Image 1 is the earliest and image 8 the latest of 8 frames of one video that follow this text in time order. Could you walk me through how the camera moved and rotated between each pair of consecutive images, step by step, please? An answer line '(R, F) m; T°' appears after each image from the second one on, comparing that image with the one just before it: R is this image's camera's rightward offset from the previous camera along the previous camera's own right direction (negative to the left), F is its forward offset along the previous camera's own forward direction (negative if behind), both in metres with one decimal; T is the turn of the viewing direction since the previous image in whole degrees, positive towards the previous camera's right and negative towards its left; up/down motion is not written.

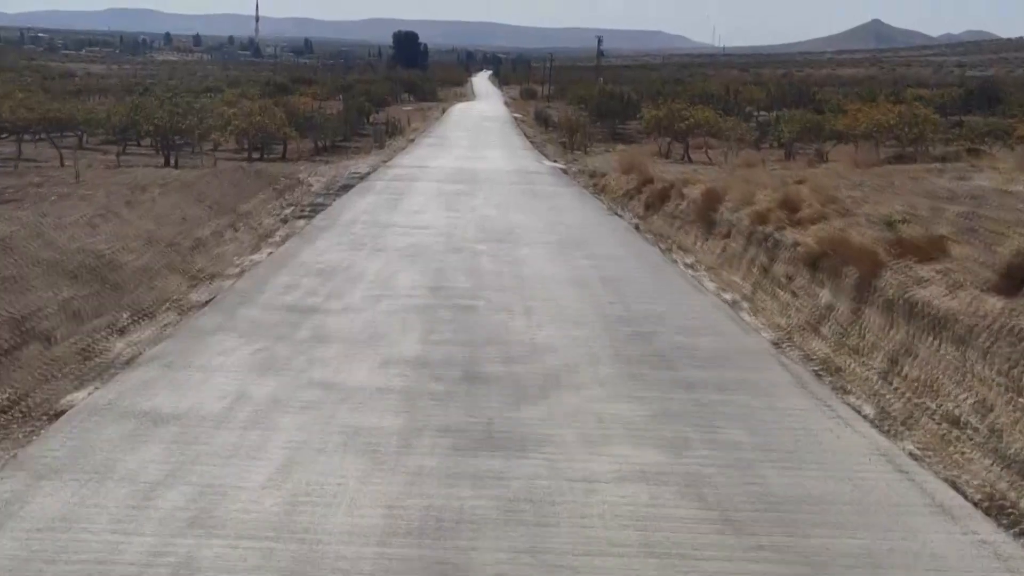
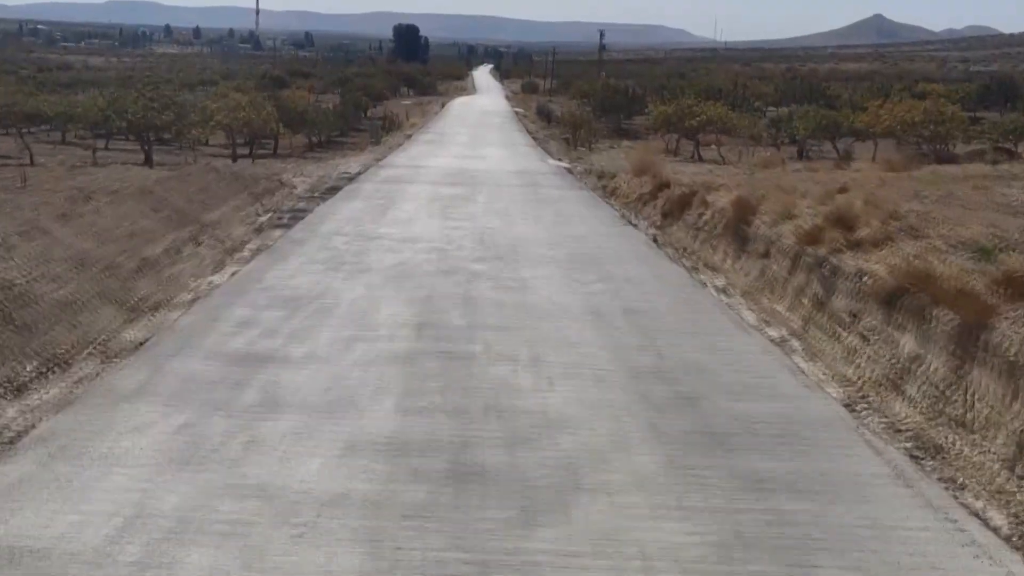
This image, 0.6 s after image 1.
(0.0, +2.2) m; 0°
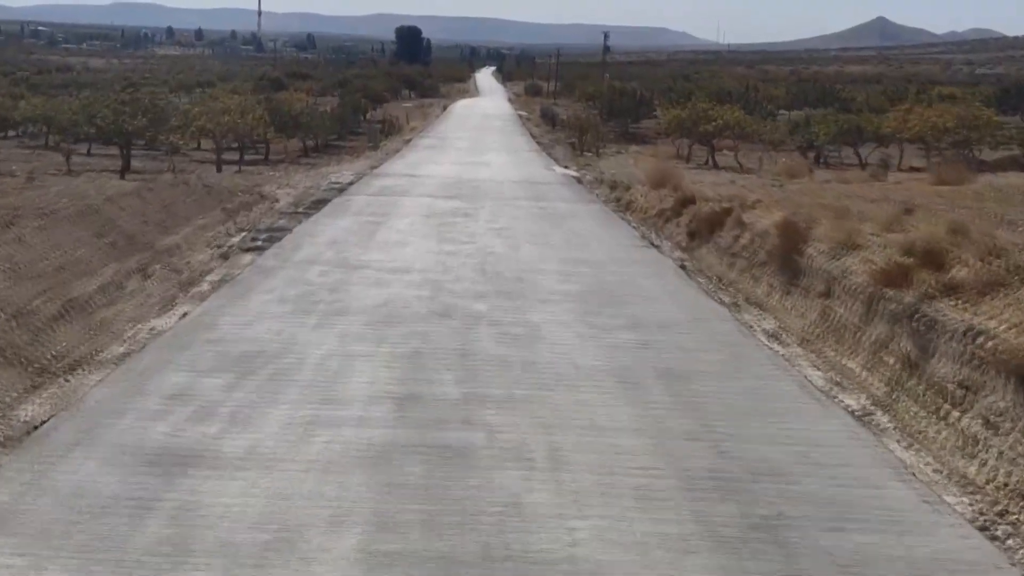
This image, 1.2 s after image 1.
(0.0, +2.4) m; 0°
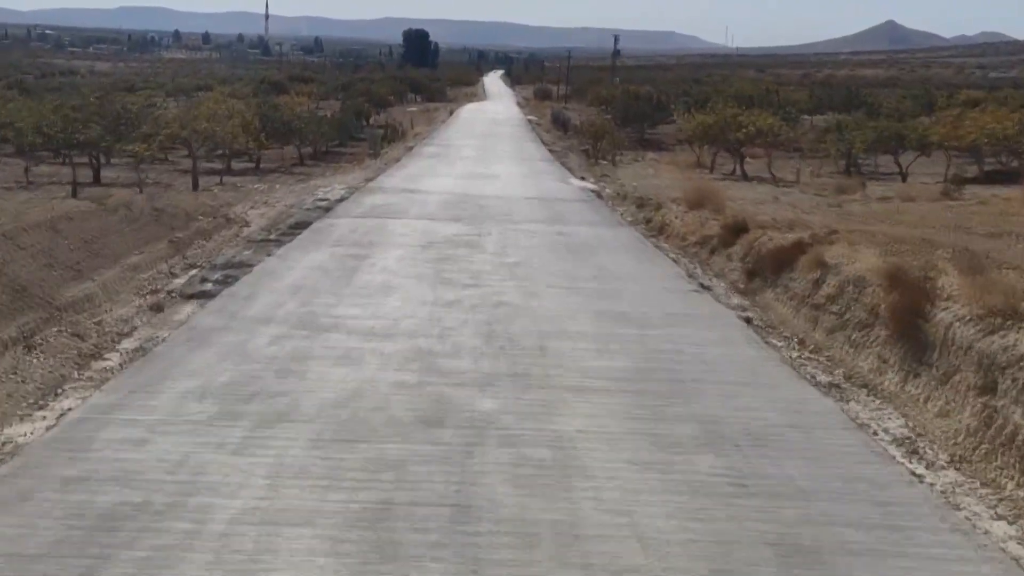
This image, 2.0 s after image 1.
(-0.1, +3.5) m; 0°
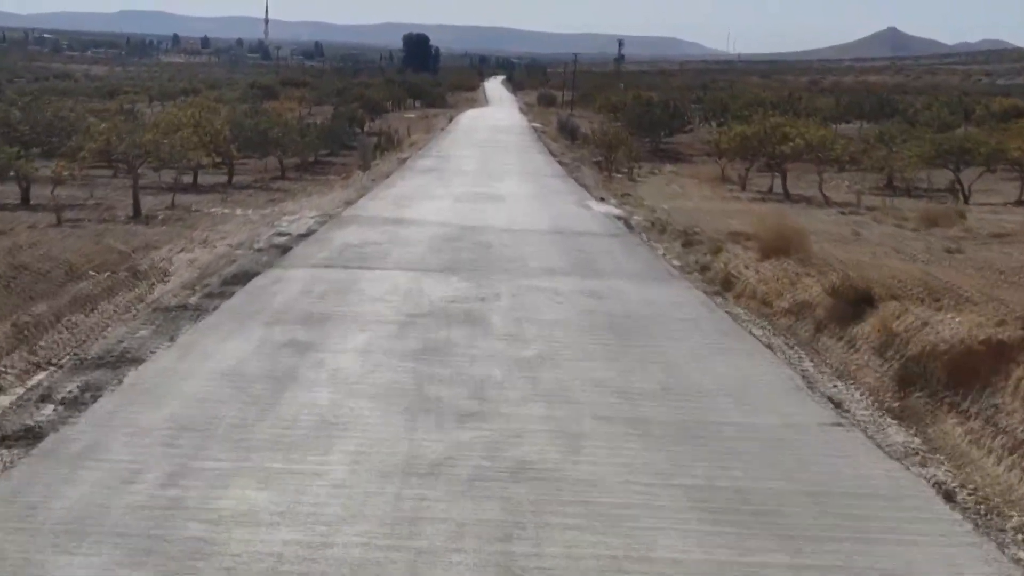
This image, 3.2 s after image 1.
(-0.1, +5.1) m; 0°
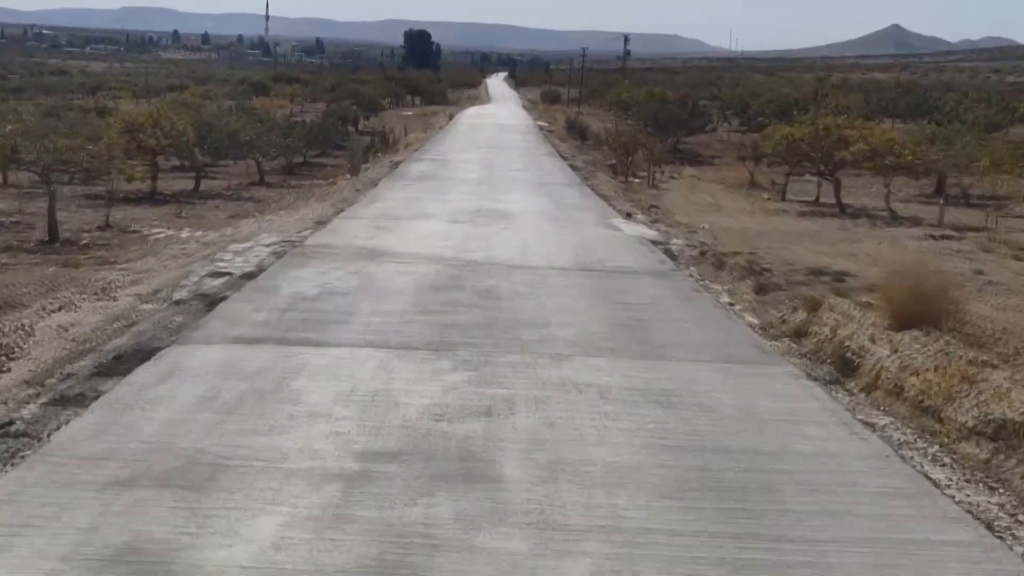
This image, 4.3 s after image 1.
(-0.1, +4.7) m; 0°
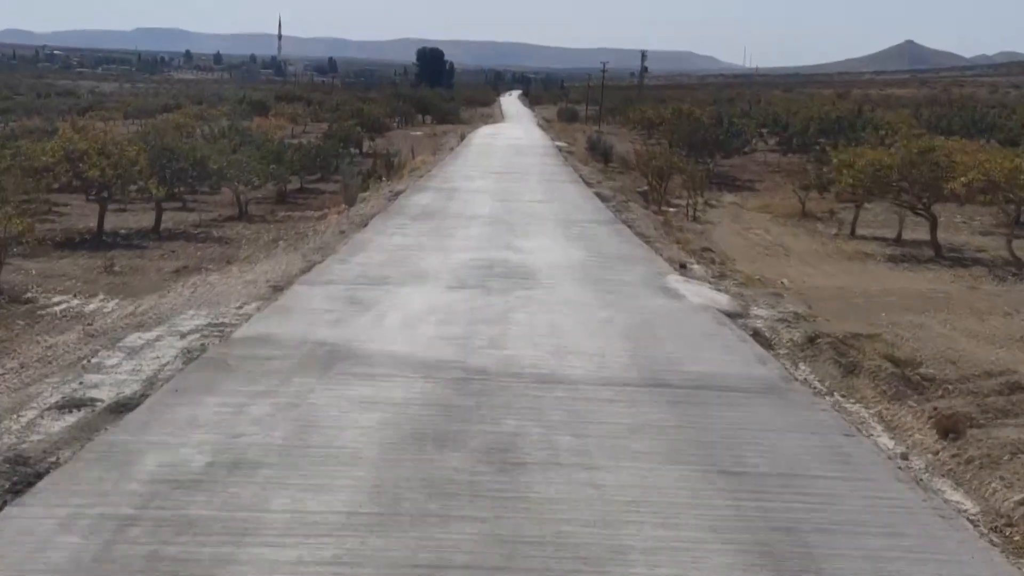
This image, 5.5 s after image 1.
(-0.1, +5.3) m; -1°
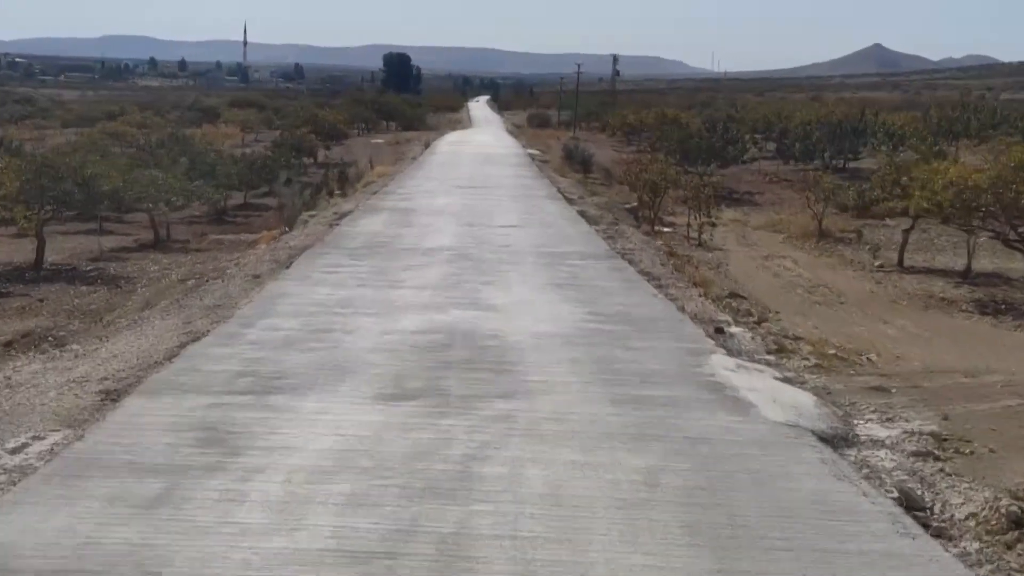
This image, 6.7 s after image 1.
(0.0, +5.6) m; +1°
